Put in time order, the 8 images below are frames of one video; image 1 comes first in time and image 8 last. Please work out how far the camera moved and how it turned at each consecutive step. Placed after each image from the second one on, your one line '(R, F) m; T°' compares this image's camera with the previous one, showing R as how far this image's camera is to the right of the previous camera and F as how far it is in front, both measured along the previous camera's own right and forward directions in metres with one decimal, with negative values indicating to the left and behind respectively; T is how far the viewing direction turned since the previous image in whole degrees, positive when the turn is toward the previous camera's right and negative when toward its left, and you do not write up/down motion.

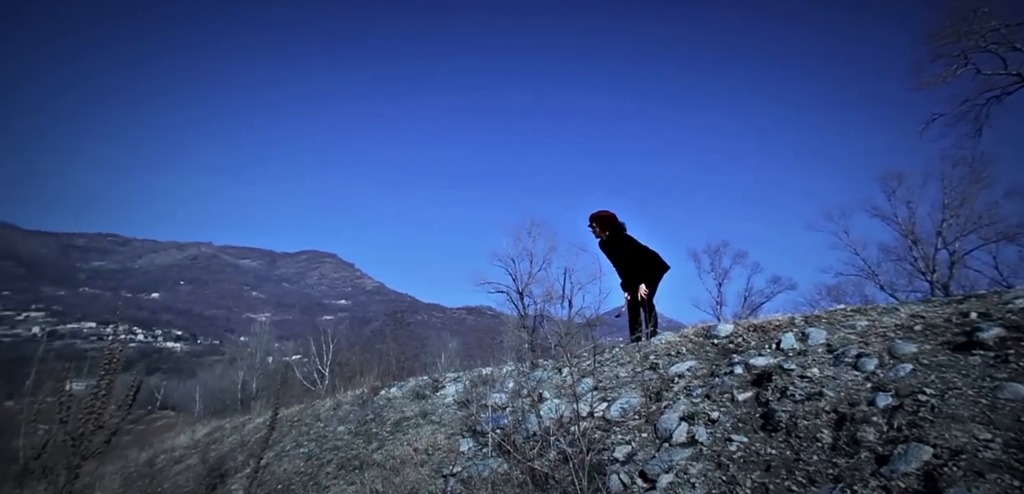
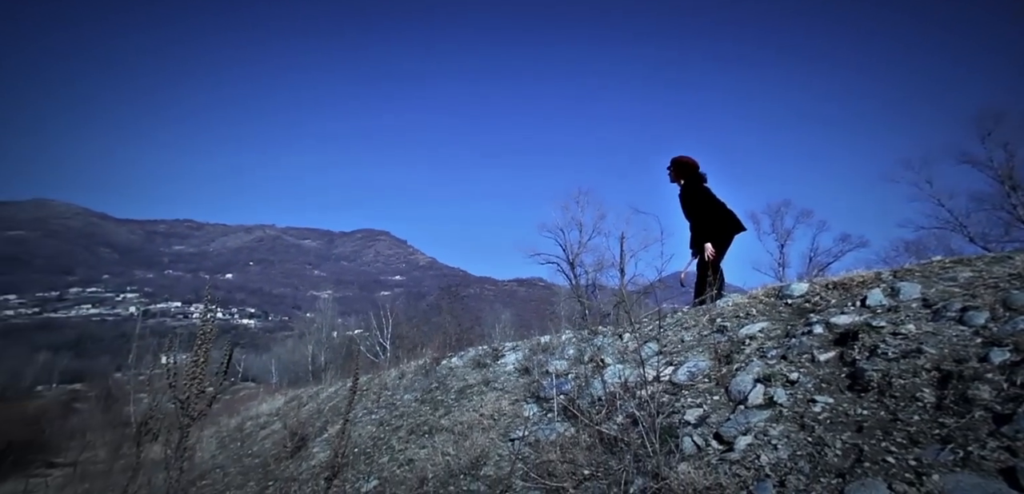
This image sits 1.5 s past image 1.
(-0.2, -0.2) m; -4°
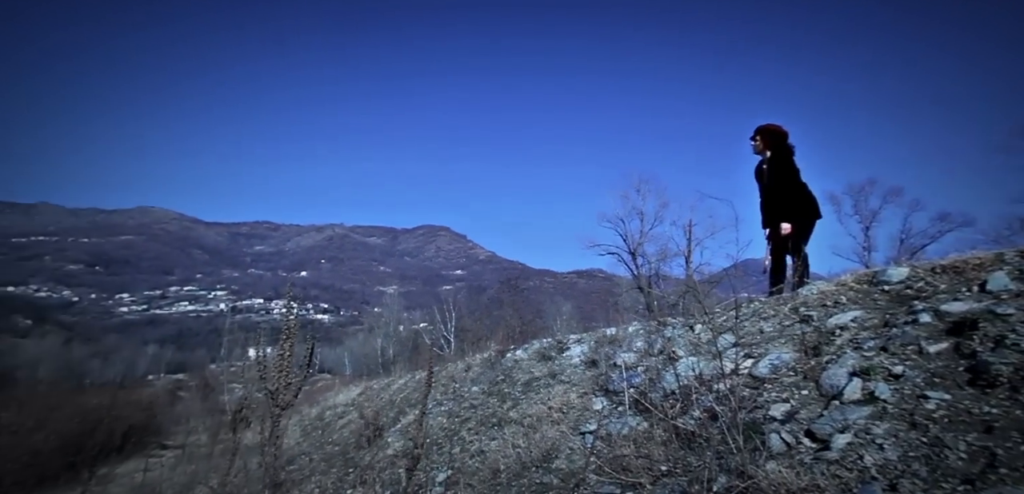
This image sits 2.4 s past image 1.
(-0.2, -0.1) m; -5°
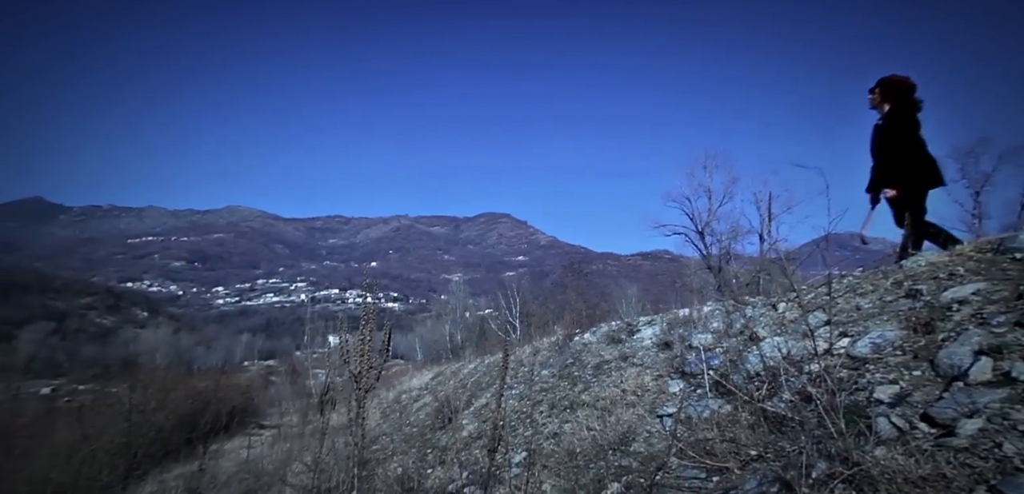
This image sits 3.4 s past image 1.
(-0.1, 0.0) m; -5°
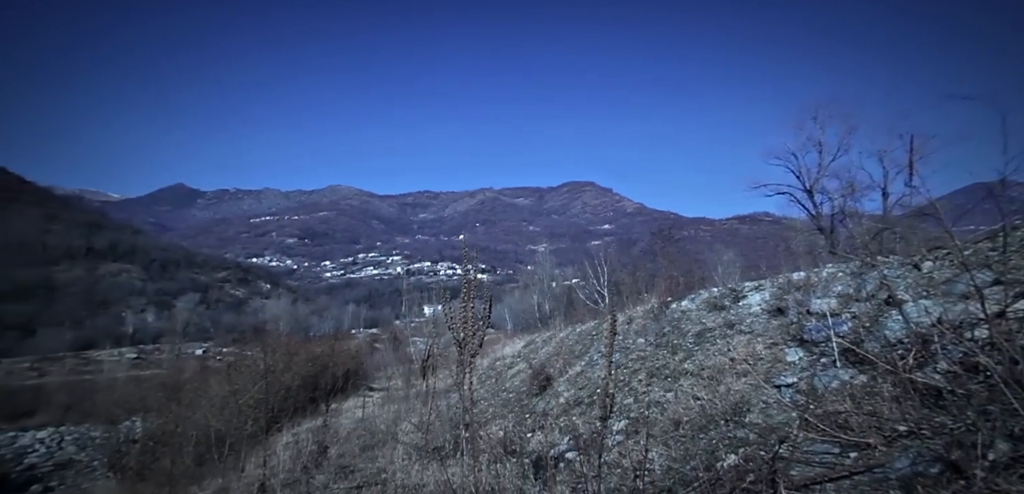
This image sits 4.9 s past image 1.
(-0.1, -0.3) m; -8°
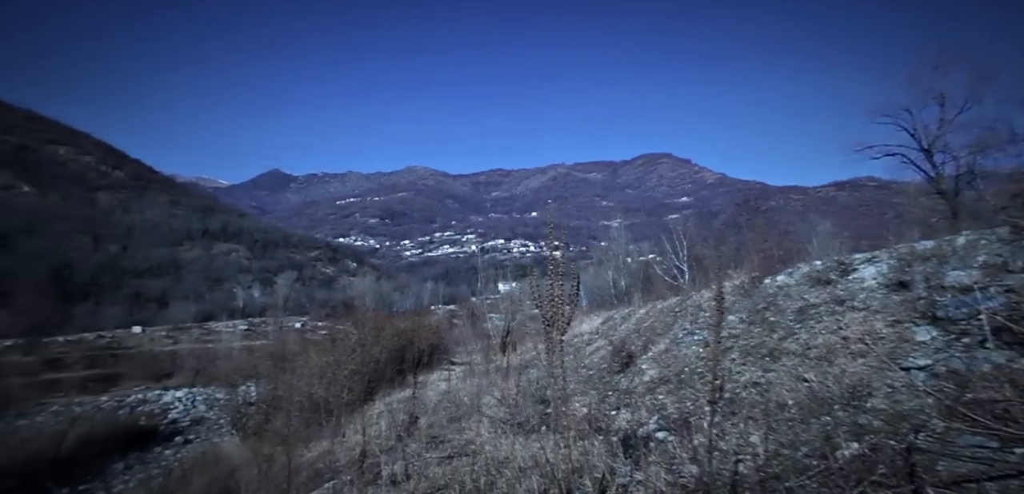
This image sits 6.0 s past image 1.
(-0.2, +0.2) m; -6°
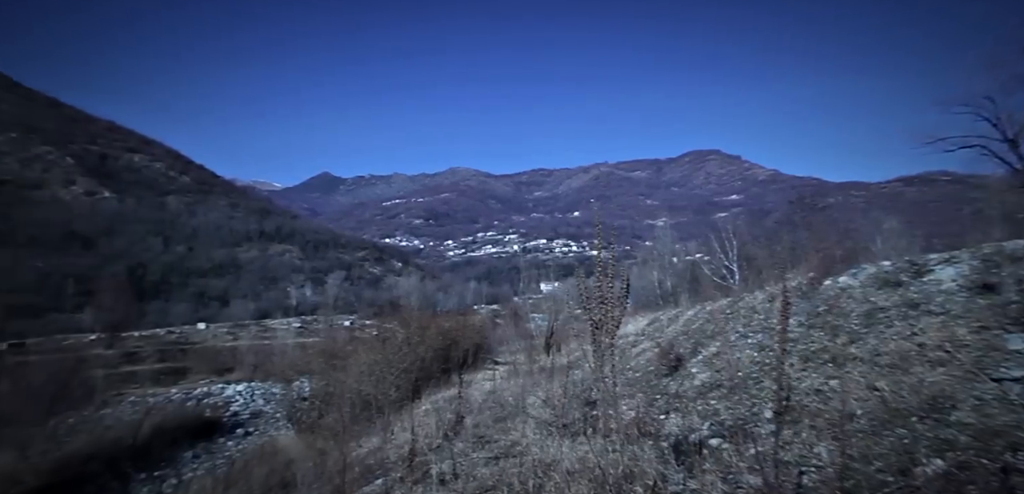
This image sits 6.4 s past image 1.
(-0.1, +0.3) m; -4°
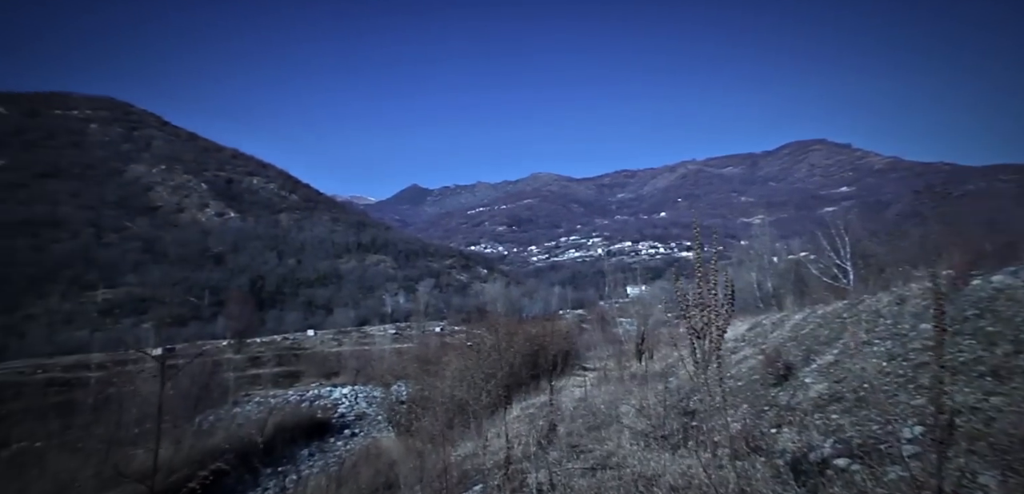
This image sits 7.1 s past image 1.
(-0.2, +0.7) m; -8°
